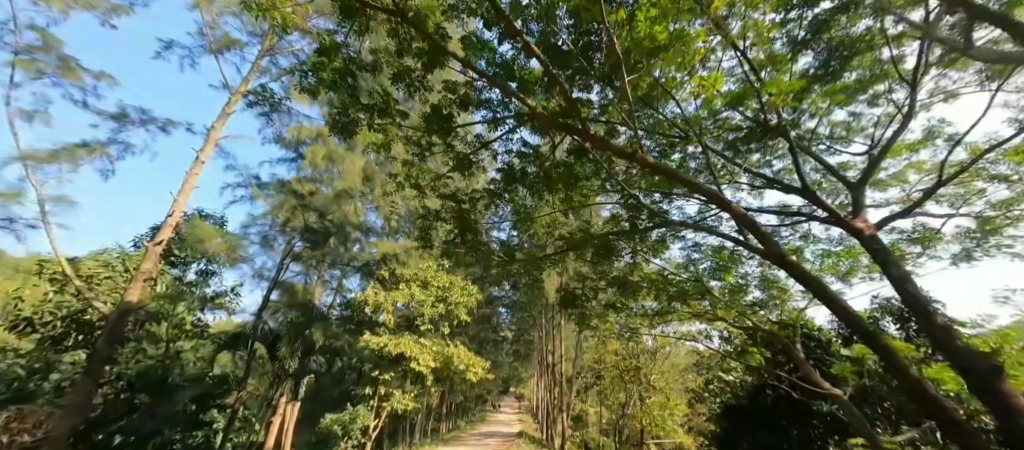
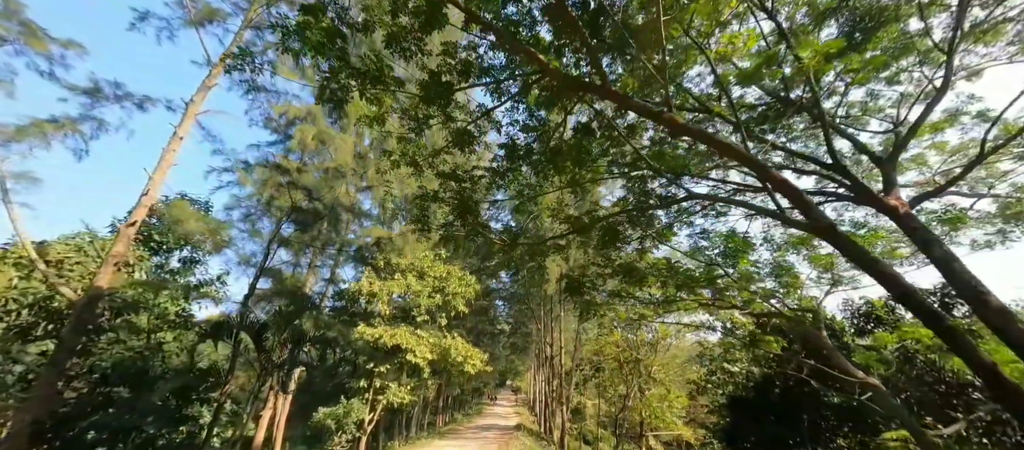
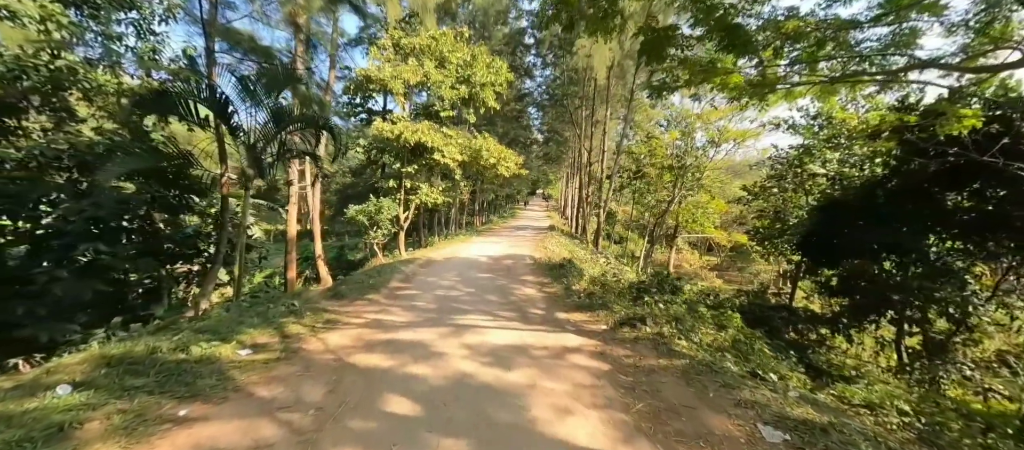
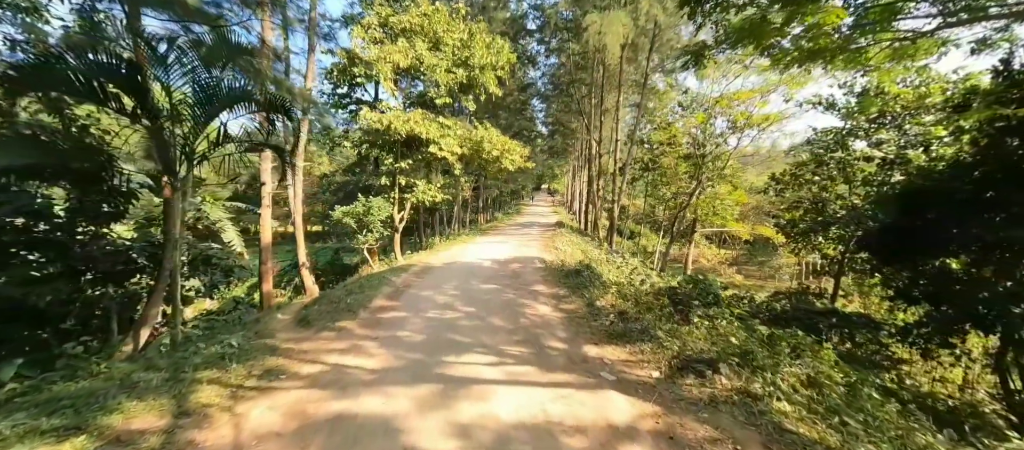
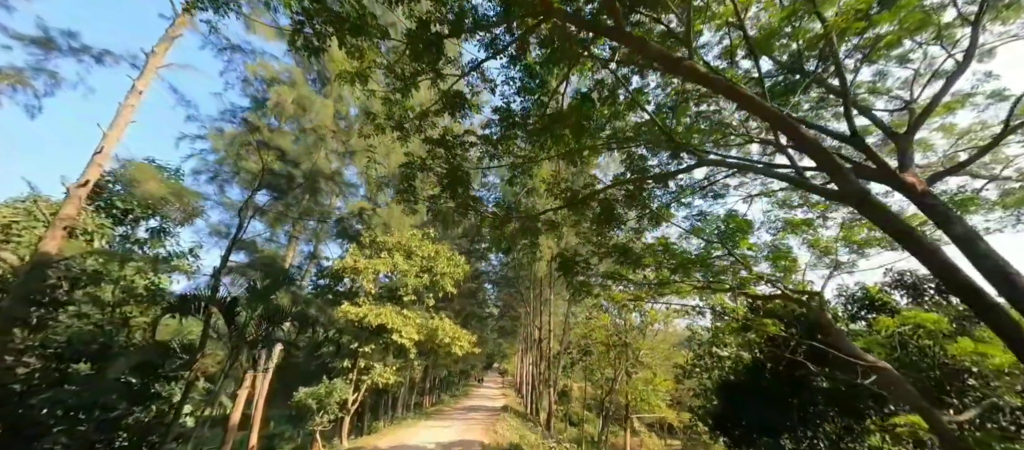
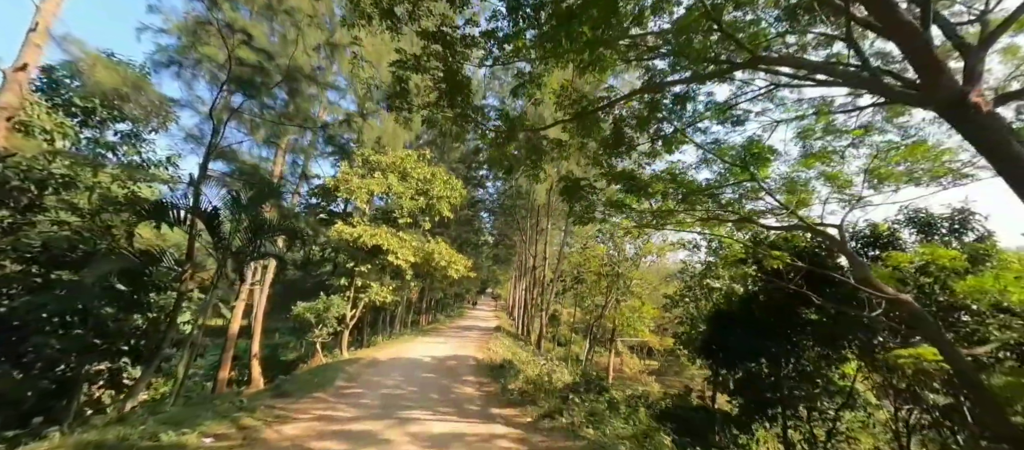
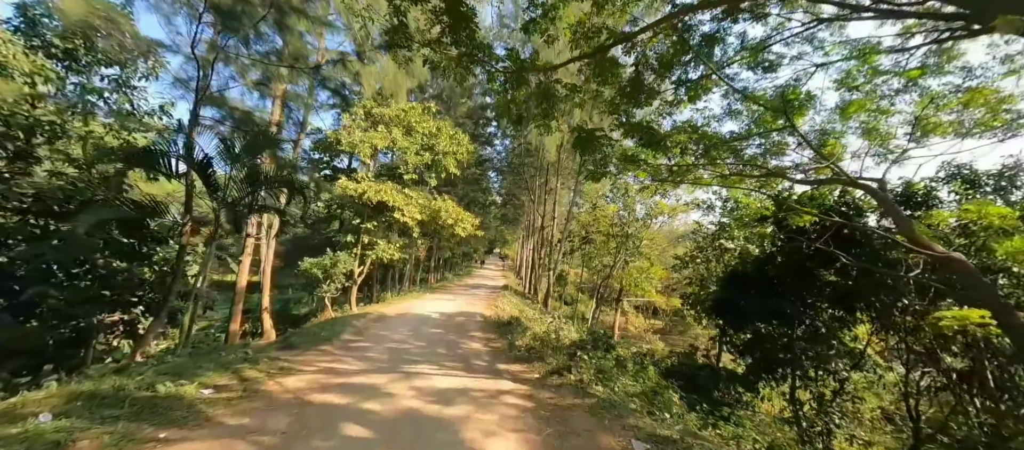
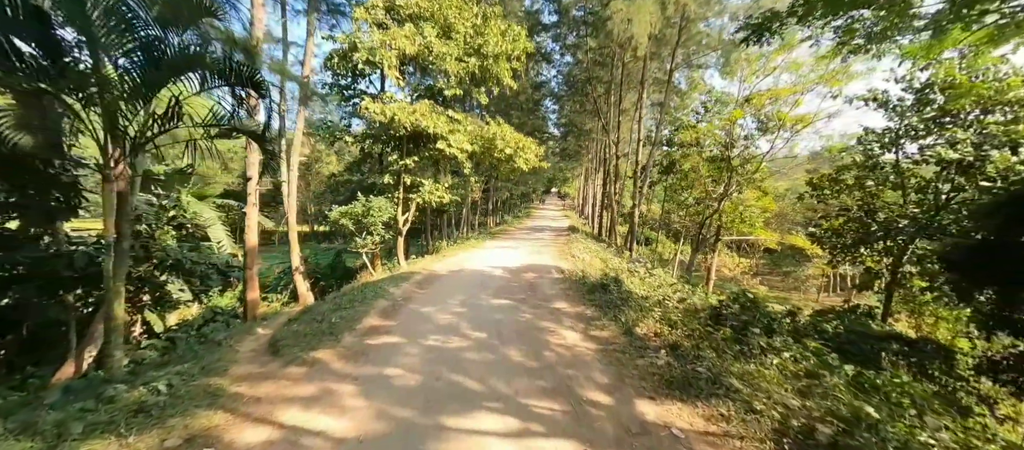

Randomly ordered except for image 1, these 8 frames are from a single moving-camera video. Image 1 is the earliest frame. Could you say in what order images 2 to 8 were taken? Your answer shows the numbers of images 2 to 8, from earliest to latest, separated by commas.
2, 5, 6, 7, 3, 4, 8
